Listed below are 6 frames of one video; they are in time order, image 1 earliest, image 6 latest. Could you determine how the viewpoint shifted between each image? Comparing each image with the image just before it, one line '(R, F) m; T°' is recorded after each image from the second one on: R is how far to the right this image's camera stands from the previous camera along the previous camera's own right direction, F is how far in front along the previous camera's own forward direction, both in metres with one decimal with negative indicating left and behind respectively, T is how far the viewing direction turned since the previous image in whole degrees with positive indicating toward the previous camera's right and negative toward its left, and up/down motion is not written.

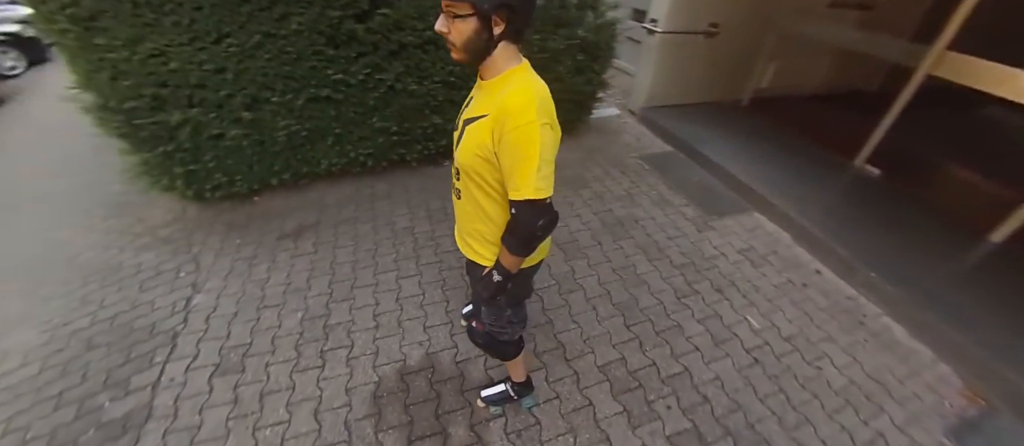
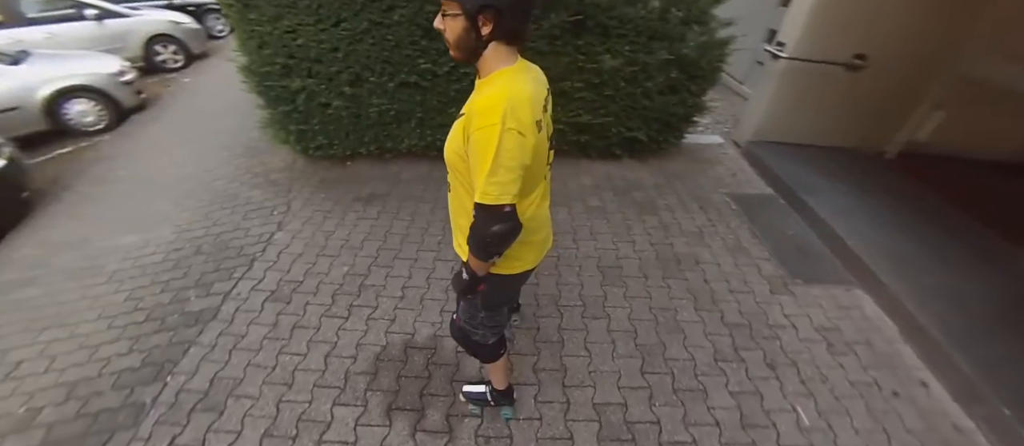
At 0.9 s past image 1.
(+0.4, +0.1) m; -15°
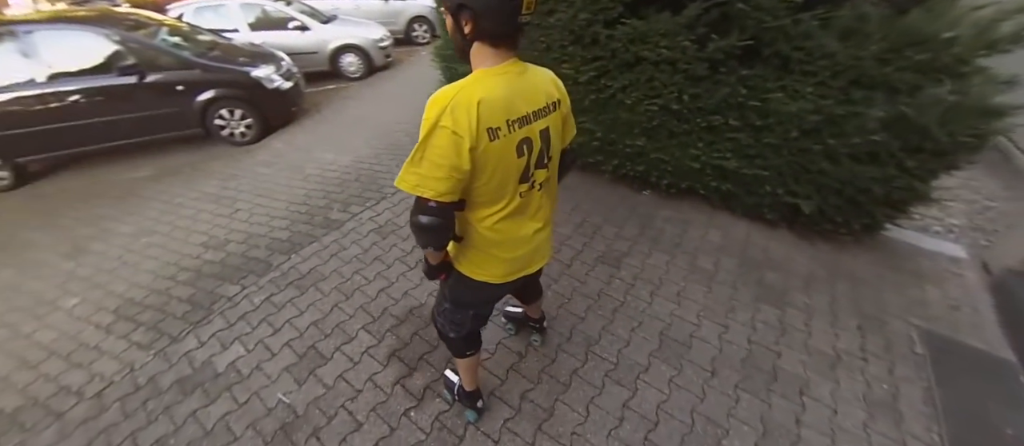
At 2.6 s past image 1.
(+0.7, +0.2) m; -26°
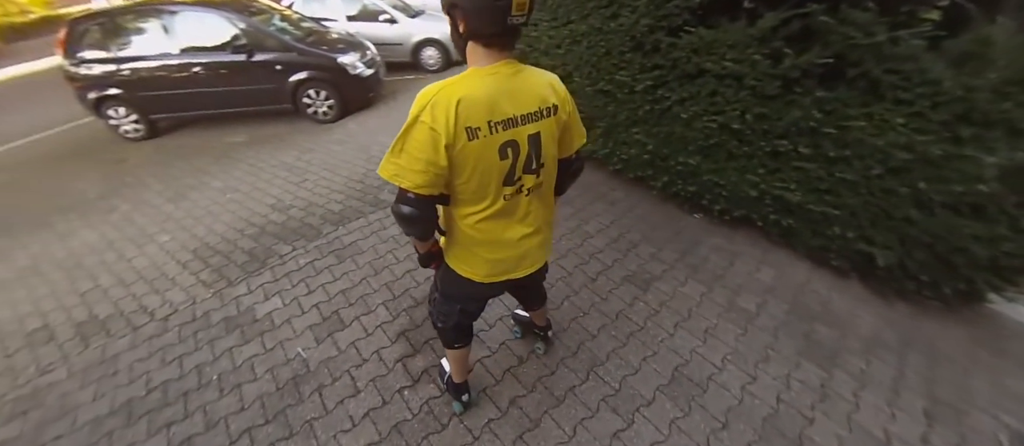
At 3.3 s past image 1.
(+0.3, 0.0) m; -10°
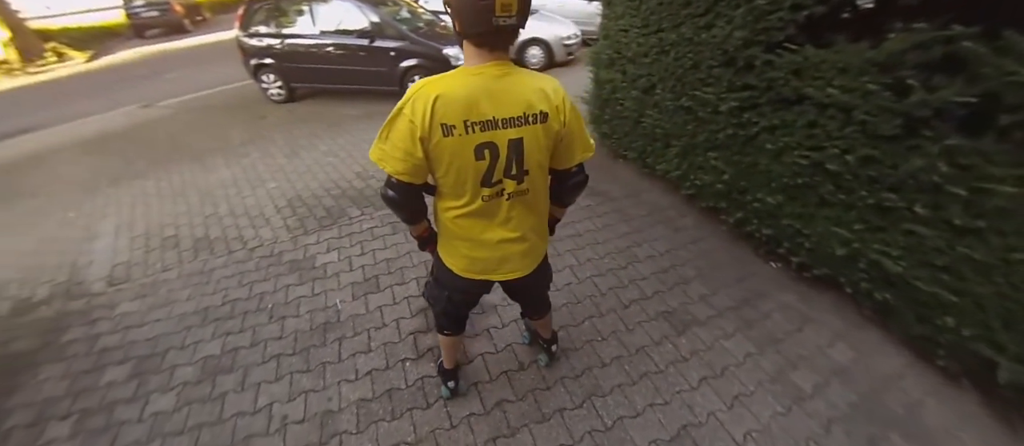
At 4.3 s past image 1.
(+0.4, +0.1) m; -15°
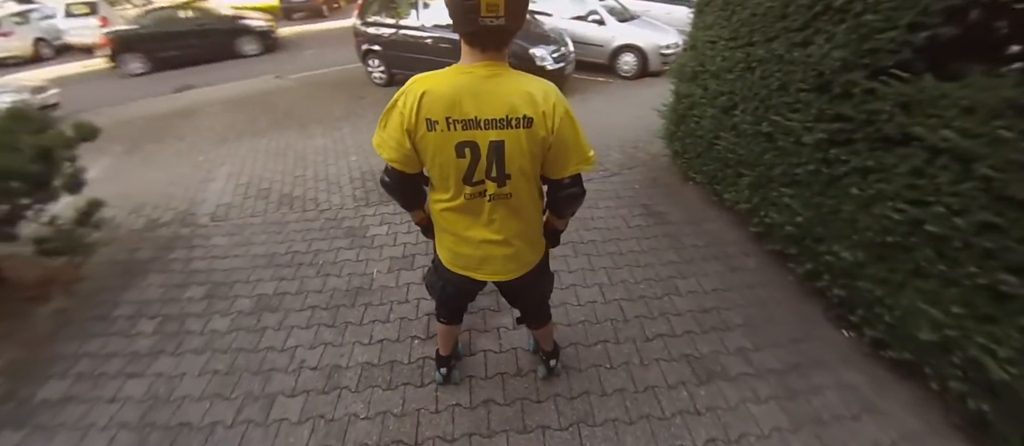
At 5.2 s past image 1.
(+0.4, +0.1) m; -13°
